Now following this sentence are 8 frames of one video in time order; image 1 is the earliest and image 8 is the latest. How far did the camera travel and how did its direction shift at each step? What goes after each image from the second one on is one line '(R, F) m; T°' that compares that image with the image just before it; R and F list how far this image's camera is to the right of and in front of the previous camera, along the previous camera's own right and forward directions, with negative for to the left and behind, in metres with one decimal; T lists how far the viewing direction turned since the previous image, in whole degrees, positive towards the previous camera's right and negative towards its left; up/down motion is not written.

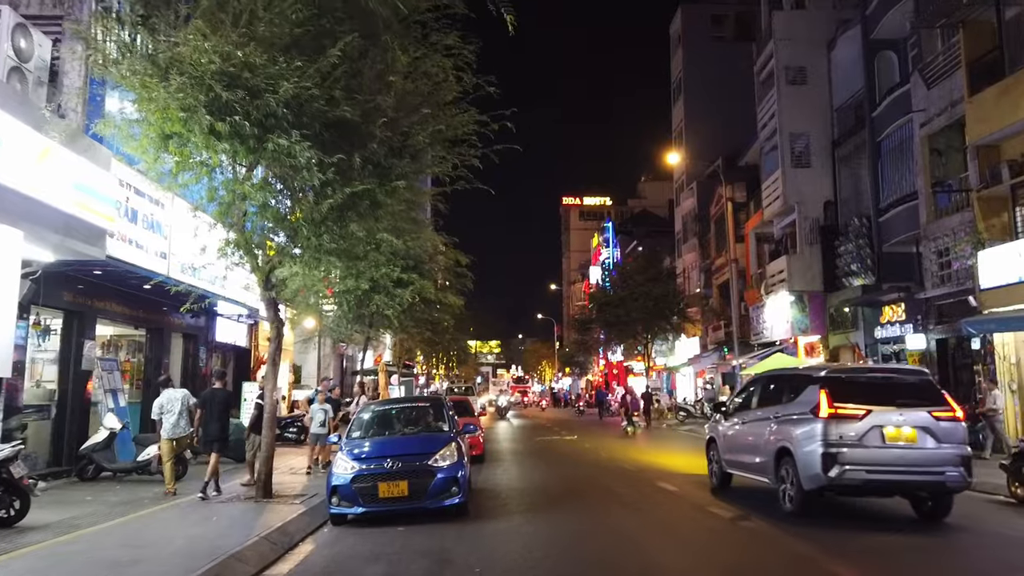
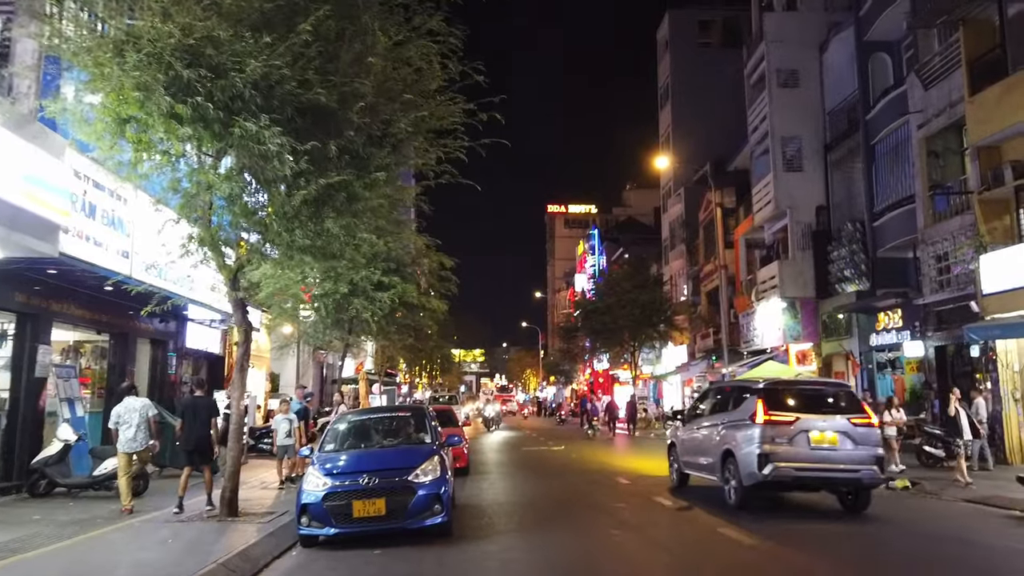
(-0.1, +0.8) m; +1°
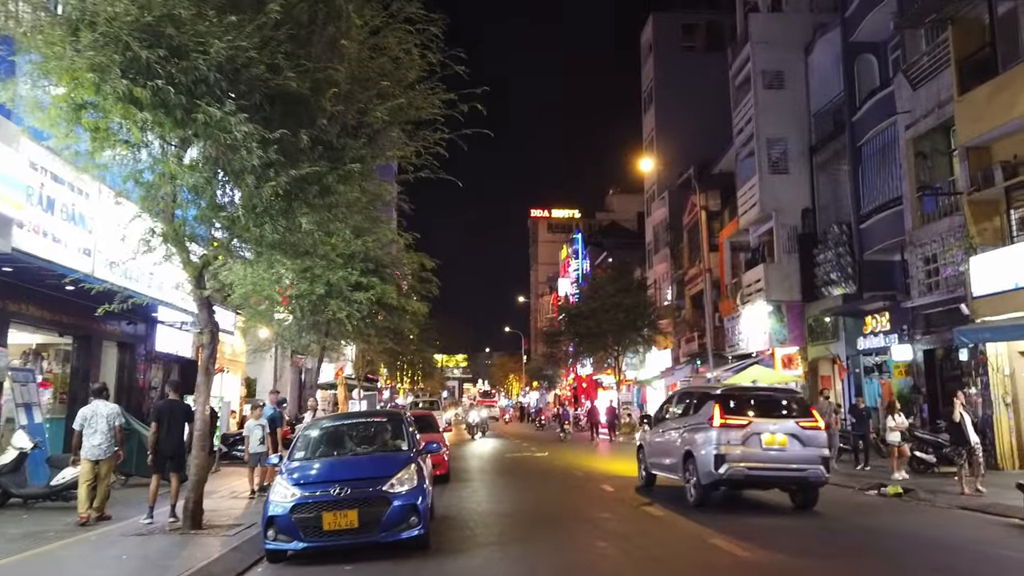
(0.0, +0.5) m; +1°
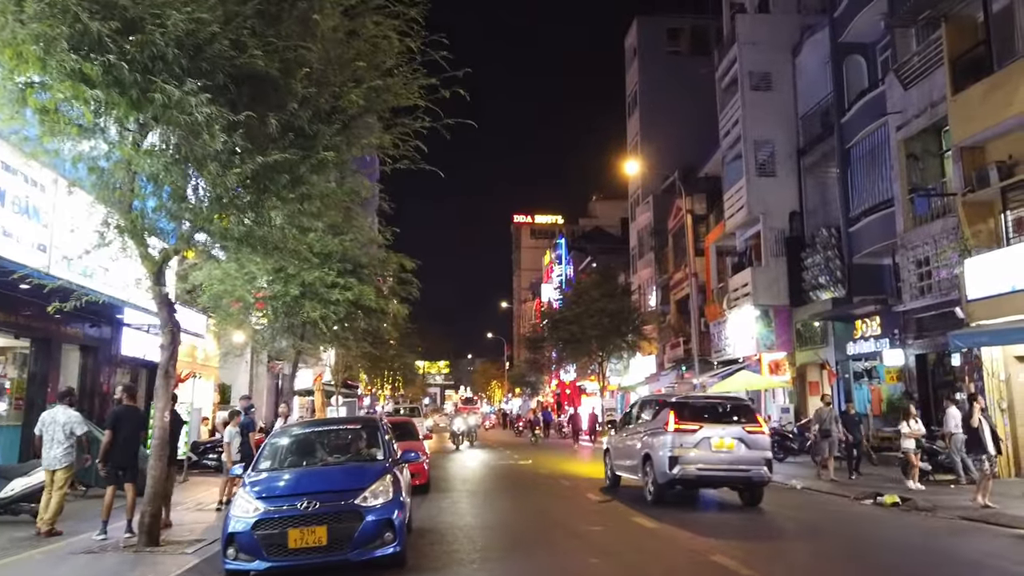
(0.0, +0.7) m; +1°
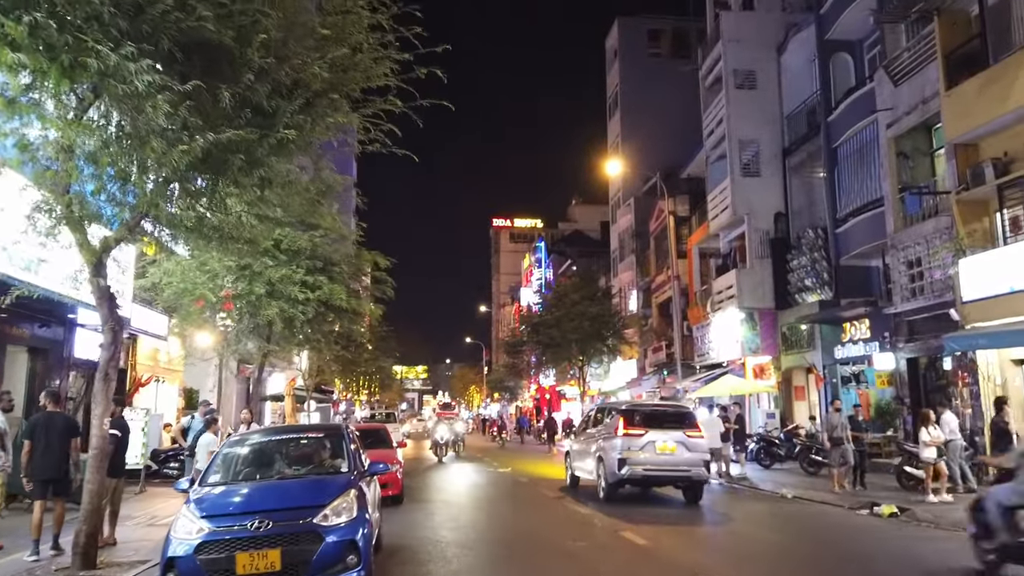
(0.0, +0.9) m; +1°
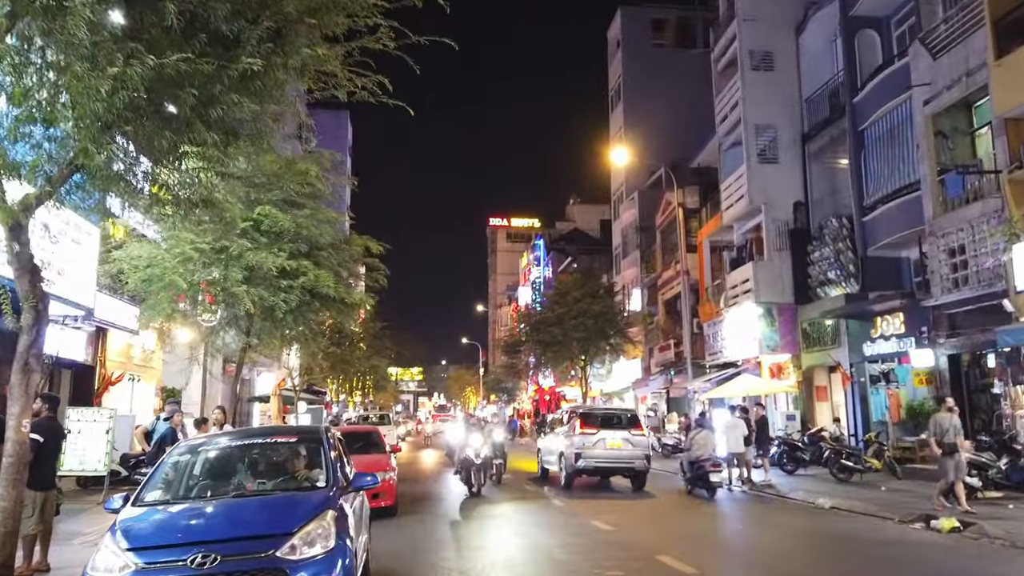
(-0.2, +1.7) m; 0°
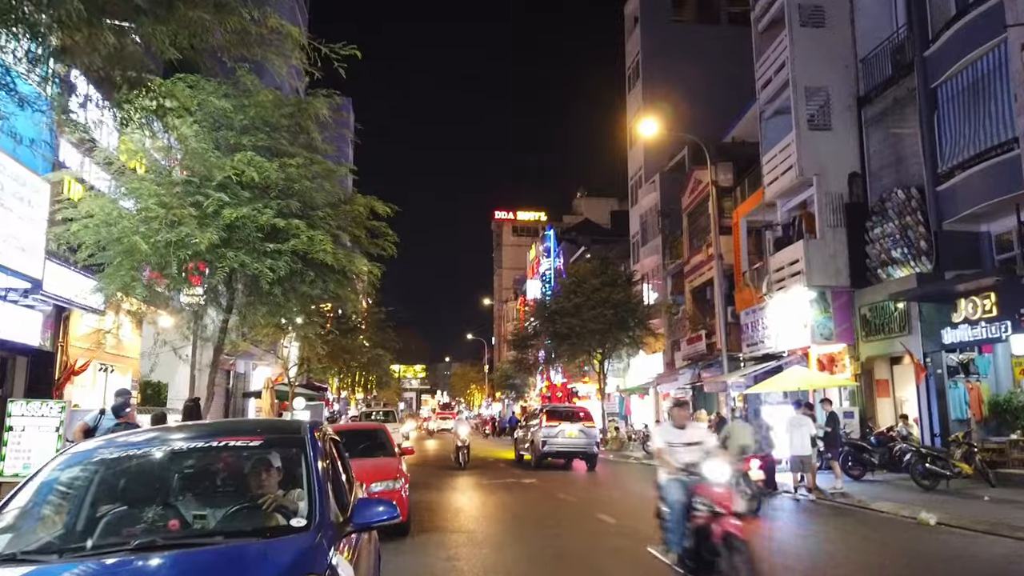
(-0.5, +2.8) m; 0°
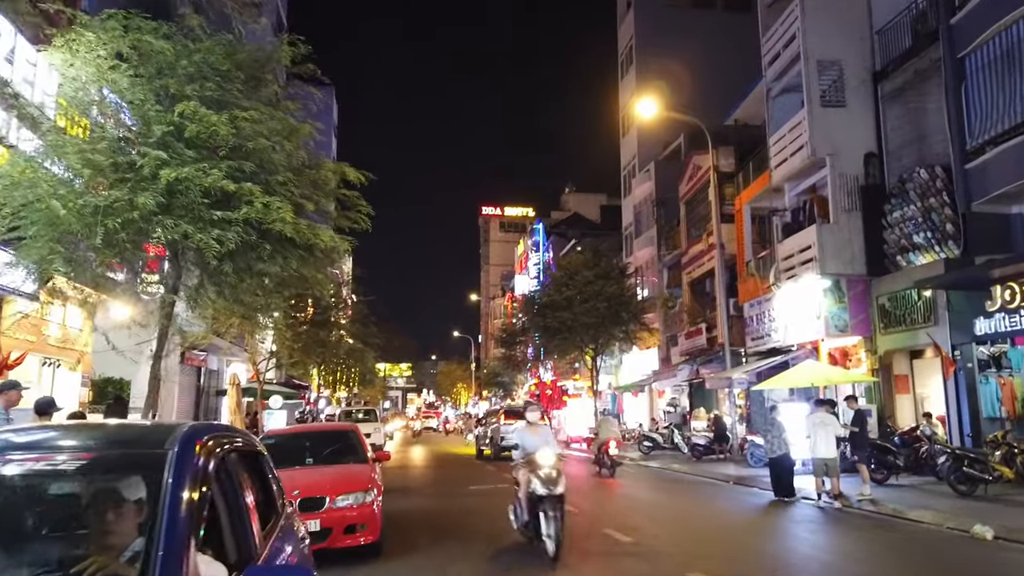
(-0.1, +1.8) m; +1°
